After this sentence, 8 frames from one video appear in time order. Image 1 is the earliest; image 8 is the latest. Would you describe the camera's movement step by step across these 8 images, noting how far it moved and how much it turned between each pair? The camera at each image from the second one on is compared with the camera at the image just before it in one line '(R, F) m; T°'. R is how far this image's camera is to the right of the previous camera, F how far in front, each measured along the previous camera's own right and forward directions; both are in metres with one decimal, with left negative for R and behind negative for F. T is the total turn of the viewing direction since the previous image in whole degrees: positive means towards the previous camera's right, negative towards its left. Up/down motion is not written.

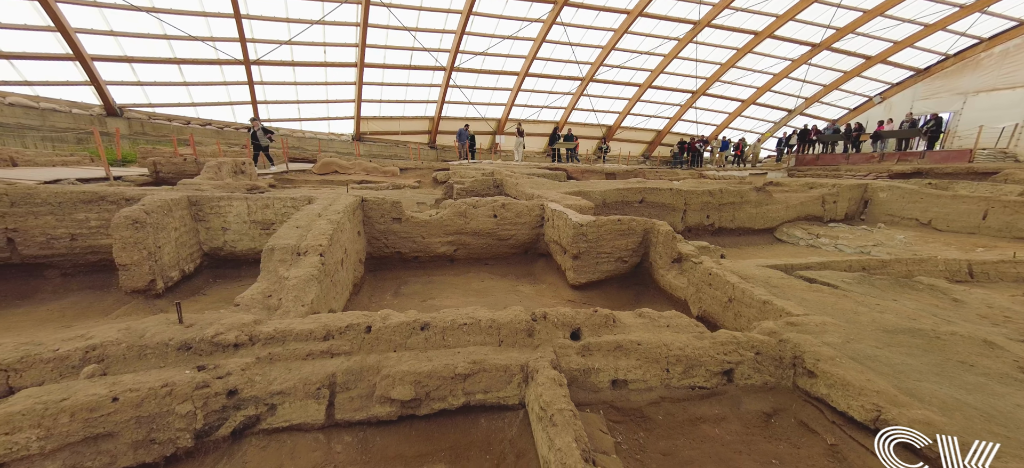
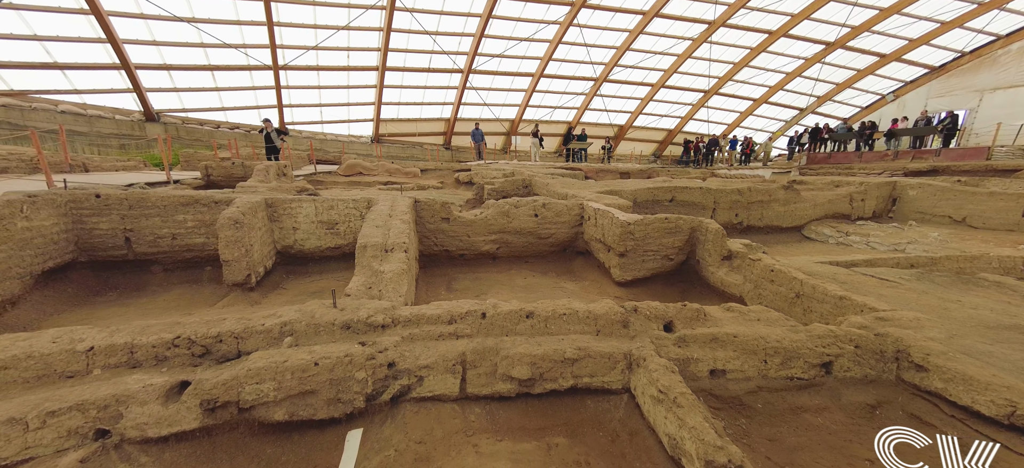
(-0.4, -0.2) m; -5°
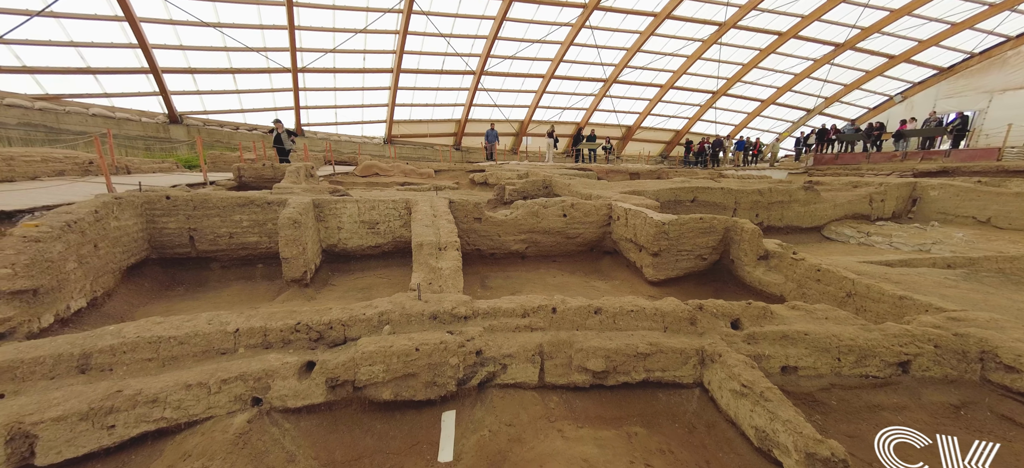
(-0.3, -0.1) m; -3°
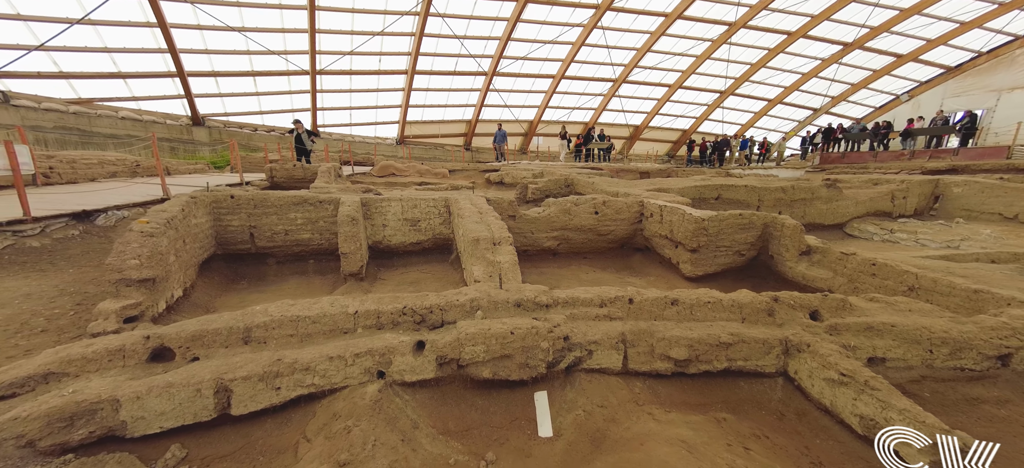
(-0.4, -0.1) m; -4°
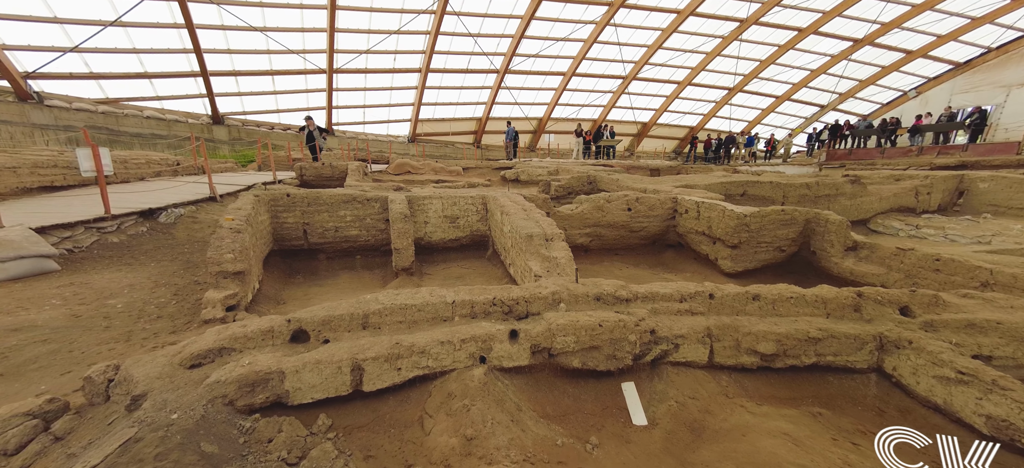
(-0.4, -0.1) m; -4°
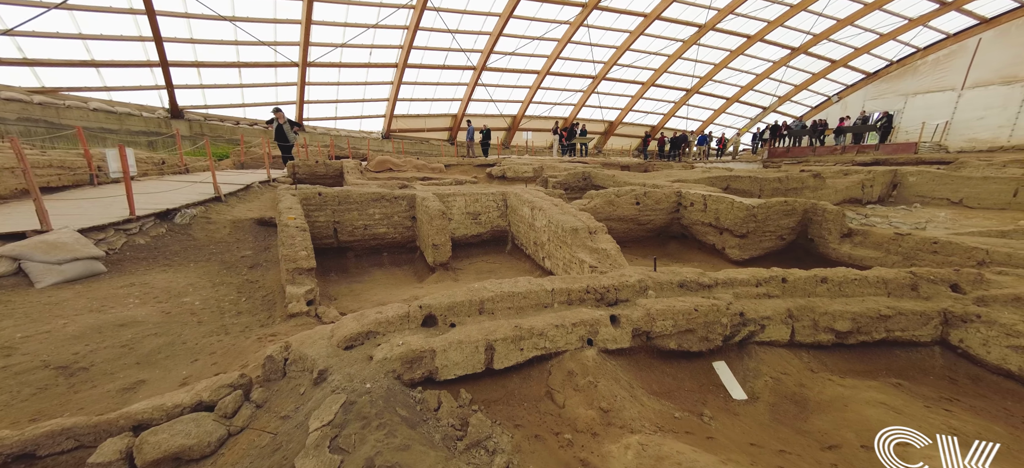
(-0.6, -0.1) m; 0°
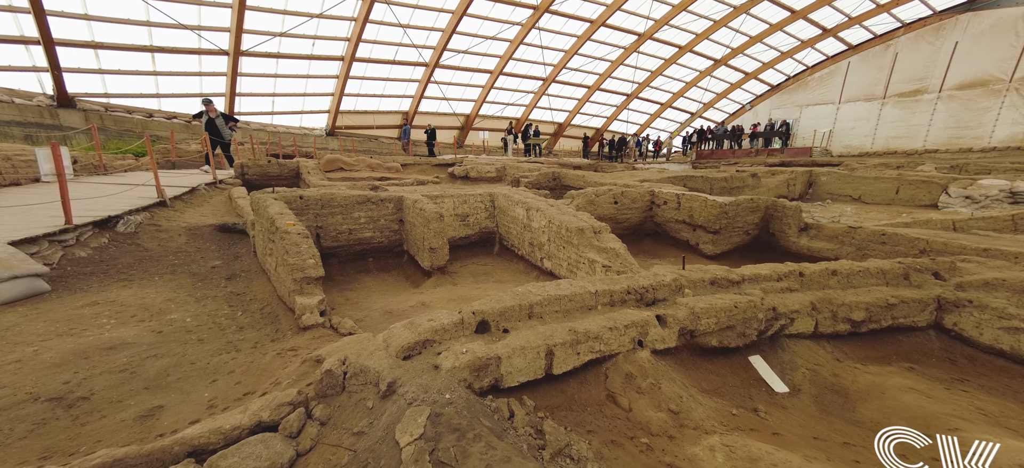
(-0.4, +0.1) m; +4°
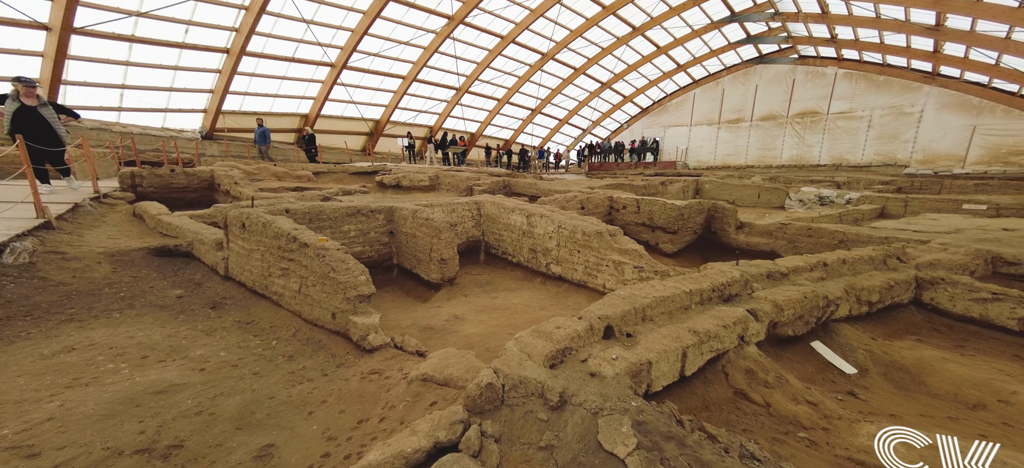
(-0.8, 0.0) m; +7°
